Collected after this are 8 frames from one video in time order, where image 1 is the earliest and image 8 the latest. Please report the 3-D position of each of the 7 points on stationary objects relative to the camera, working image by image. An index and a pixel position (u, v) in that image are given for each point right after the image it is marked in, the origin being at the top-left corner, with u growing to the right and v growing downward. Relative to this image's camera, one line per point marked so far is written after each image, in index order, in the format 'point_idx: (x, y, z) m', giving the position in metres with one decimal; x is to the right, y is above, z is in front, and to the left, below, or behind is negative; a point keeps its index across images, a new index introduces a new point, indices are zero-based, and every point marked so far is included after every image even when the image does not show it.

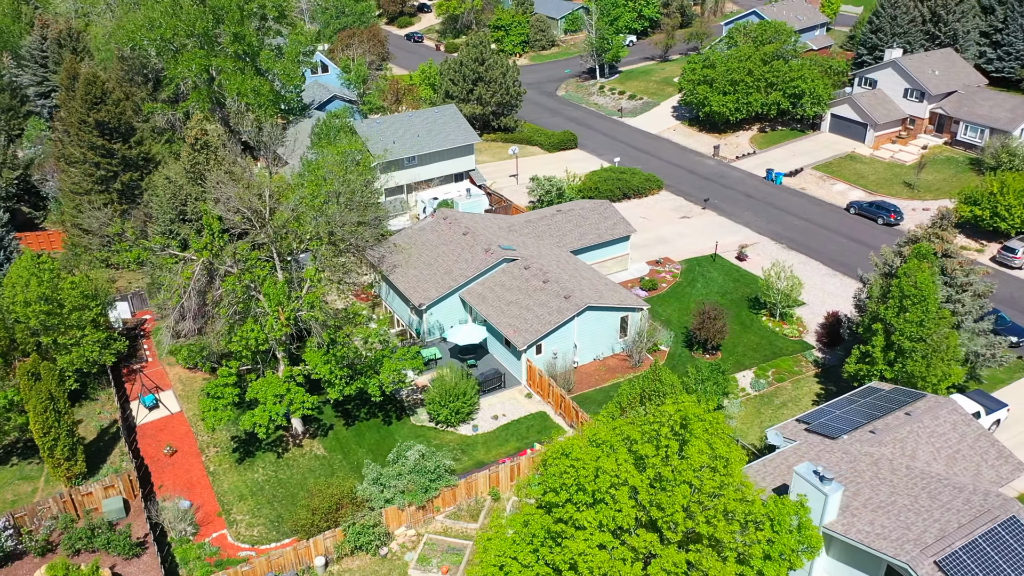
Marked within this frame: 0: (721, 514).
0: (+4.2, -4.6, +16.7) m
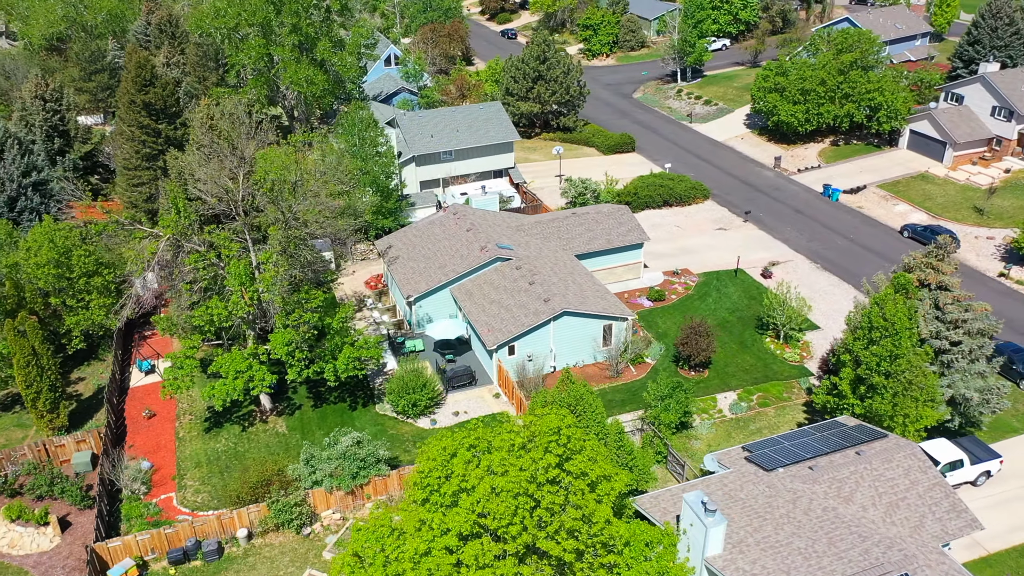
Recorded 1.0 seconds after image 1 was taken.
0: (+1.0, -4.8, +16.3) m
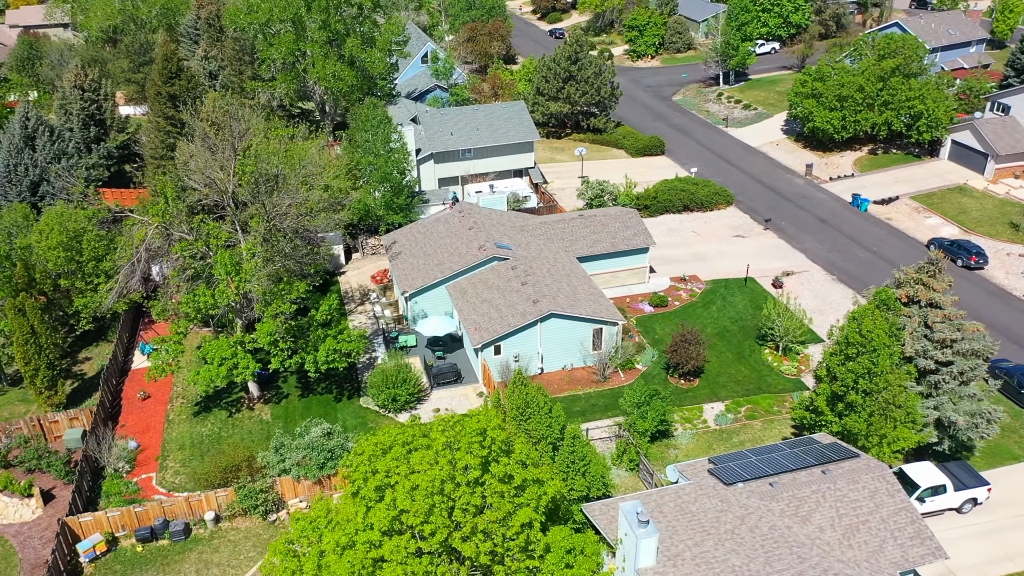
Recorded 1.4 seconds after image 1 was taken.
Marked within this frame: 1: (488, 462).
0: (-0.7, -4.9, +16.2) m
1: (-0.6, -3.6, +16.9) m
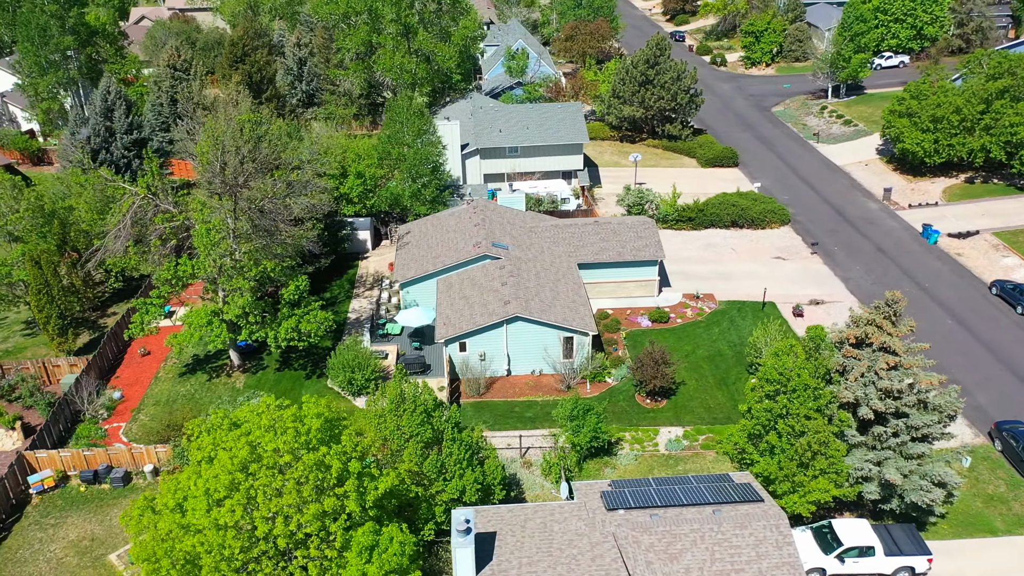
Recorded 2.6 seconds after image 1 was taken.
0: (-4.8, -4.7, +16.7) m
1: (-4.4, -3.5, +17.3) m
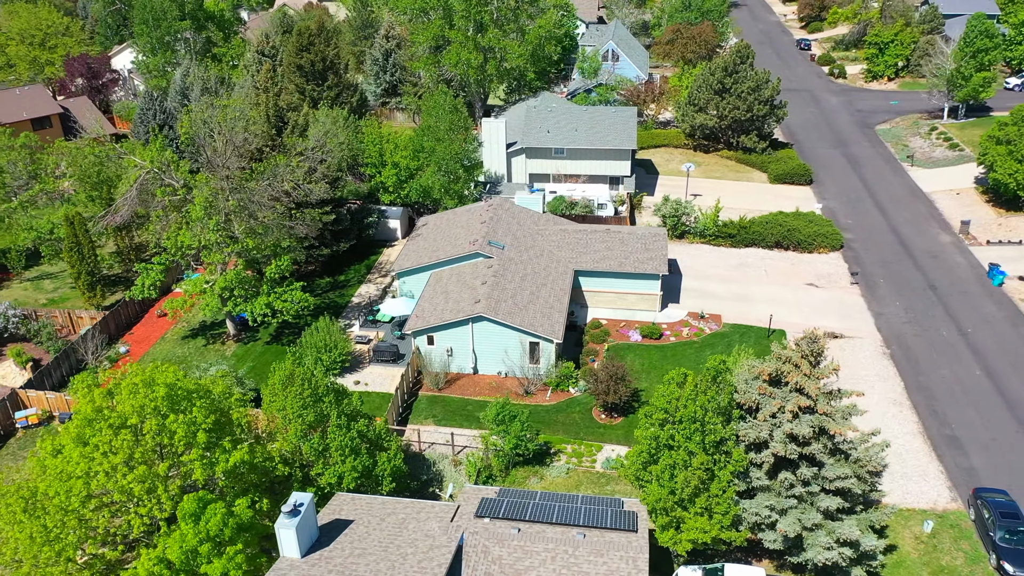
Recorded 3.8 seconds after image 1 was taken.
0: (-8.7, -4.1, +18.0) m
1: (-8.2, -2.9, +18.5) m
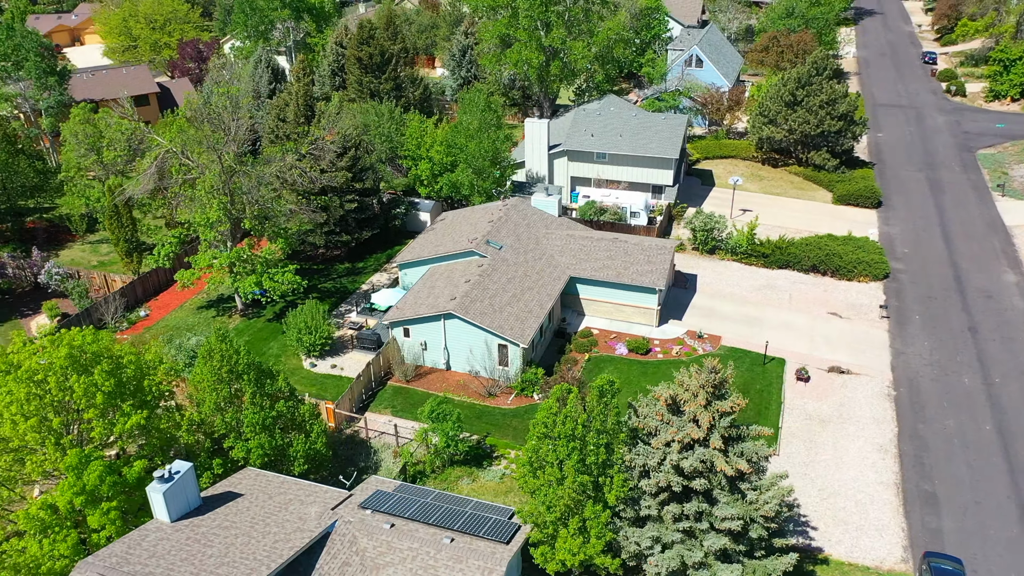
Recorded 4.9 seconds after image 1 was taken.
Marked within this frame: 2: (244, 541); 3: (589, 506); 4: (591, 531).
0: (-11.9, -3.2, +19.8) m
1: (-11.2, -2.1, +20.2) m
2: (-6.2, -5.9, +19.1) m
3: (+1.9, -5.3, +19.9) m
4: (+2.0, -5.8, +19.7) m
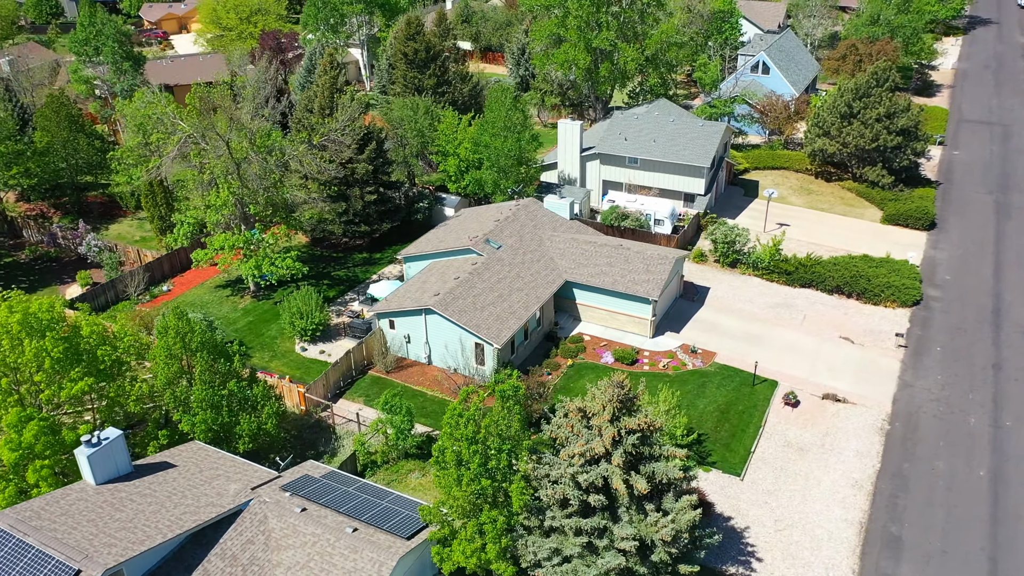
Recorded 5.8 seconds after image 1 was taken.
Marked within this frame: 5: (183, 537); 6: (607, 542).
0: (-14.1, -2.4, +21.5) m
1: (-13.2, -1.3, +21.8) m
2: (-8.7, -5.4, +20.1) m
3: (-0.6, -5.4, +19.8) m
4: (-0.5, -5.9, +19.6) m
5: (-7.9, -6.0, +19.6) m
6: (+2.2, -6.0, +19.4) m
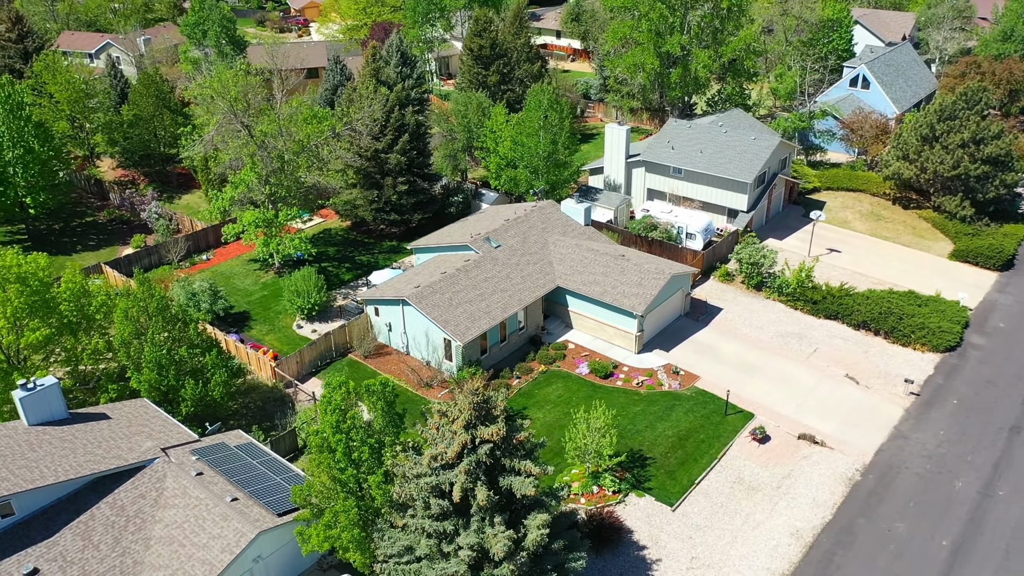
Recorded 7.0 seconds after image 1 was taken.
0: (-16.6, -0.9, +24.3) m
1: (-15.6, 0.0, +24.4) m
2: (-11.9, -4.4, +22.0) m
3: (-4.0, -5.2, +20.2) m
4: (-4.1, -5.8, +20.0) m
5: (-11.3, -5.1, +21.4) m
6: (-1.4, -6.1, +19.3) m
